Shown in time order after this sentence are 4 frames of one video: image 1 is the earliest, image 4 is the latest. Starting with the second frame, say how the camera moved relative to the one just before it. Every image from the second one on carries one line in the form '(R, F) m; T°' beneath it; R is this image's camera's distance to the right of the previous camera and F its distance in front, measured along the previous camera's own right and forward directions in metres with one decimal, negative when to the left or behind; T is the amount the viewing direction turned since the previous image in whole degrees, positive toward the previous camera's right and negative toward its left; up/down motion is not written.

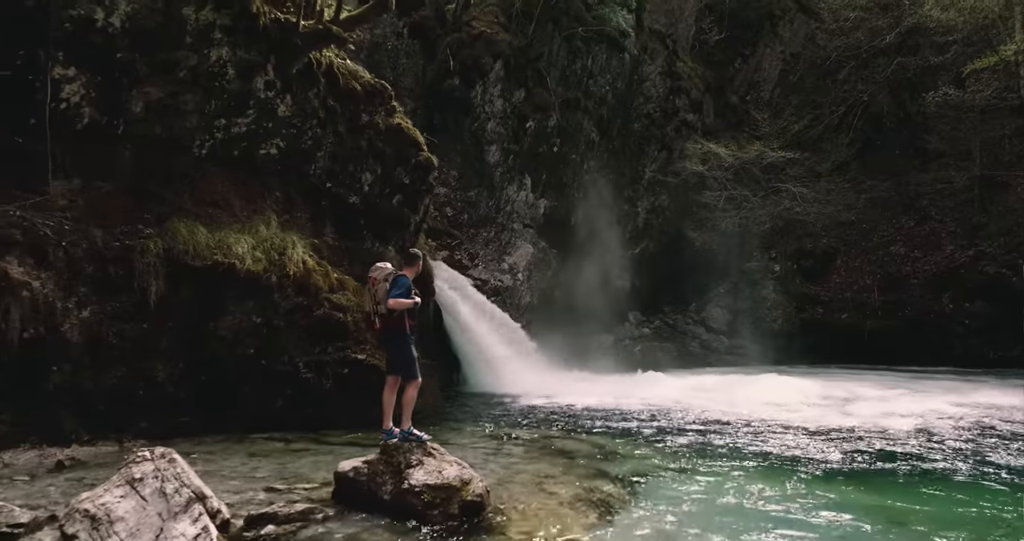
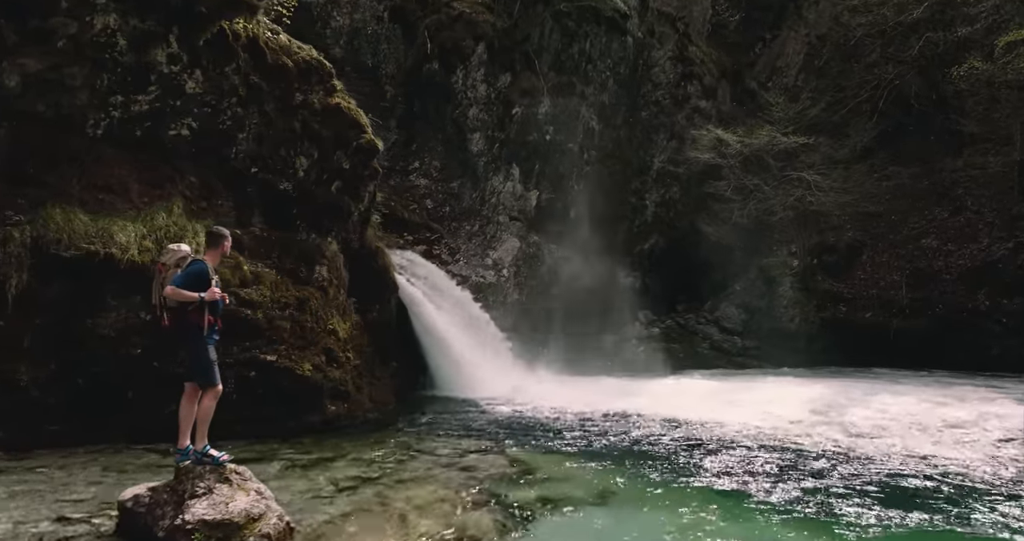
(+1.3, +1.1) m; -3°
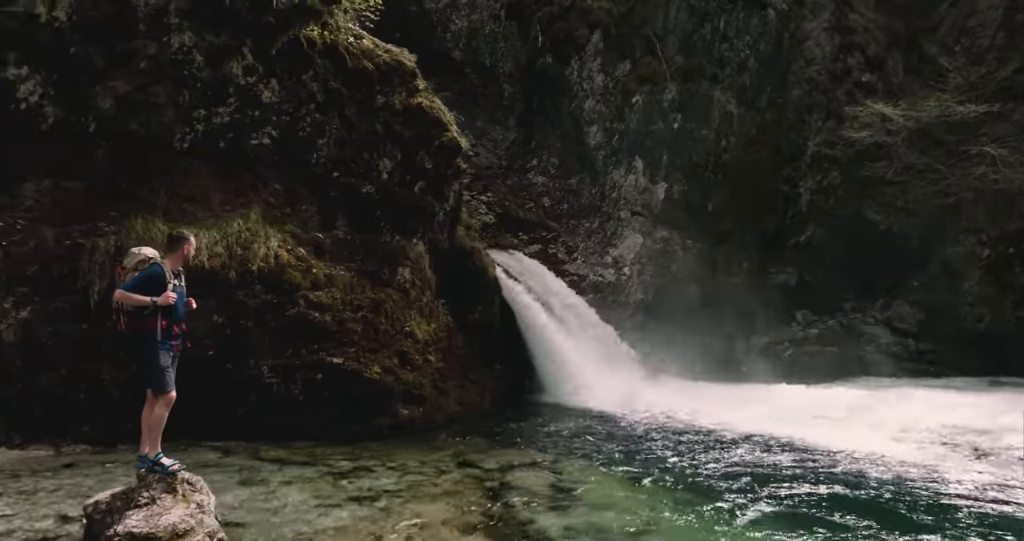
(+1.2, +0.7) m; -14°
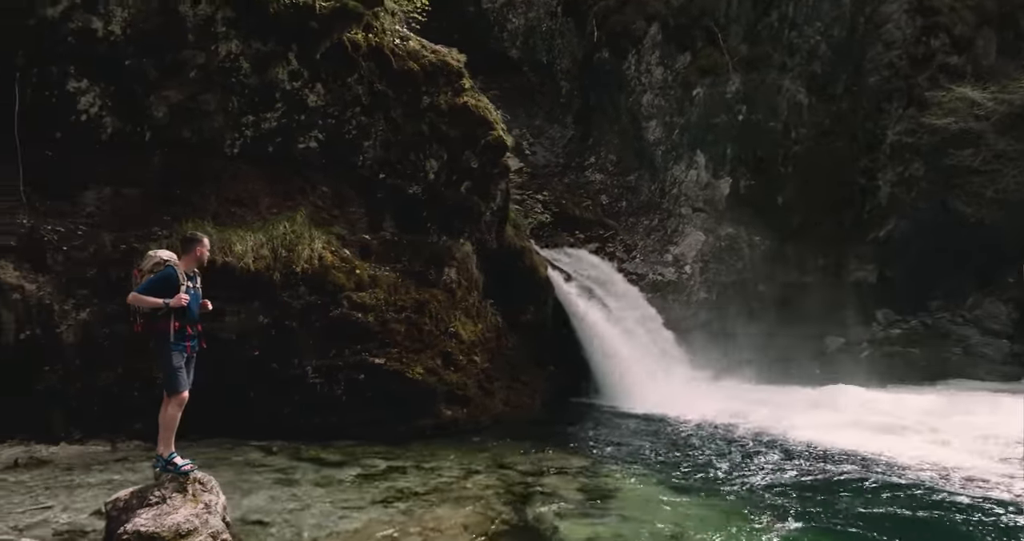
(+0.4, +0.2) m; -6°
